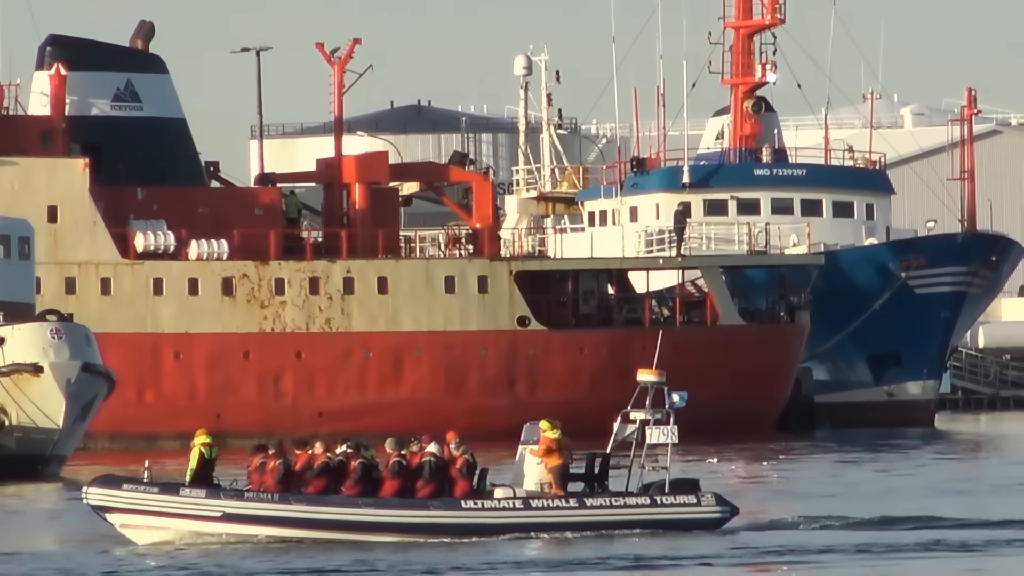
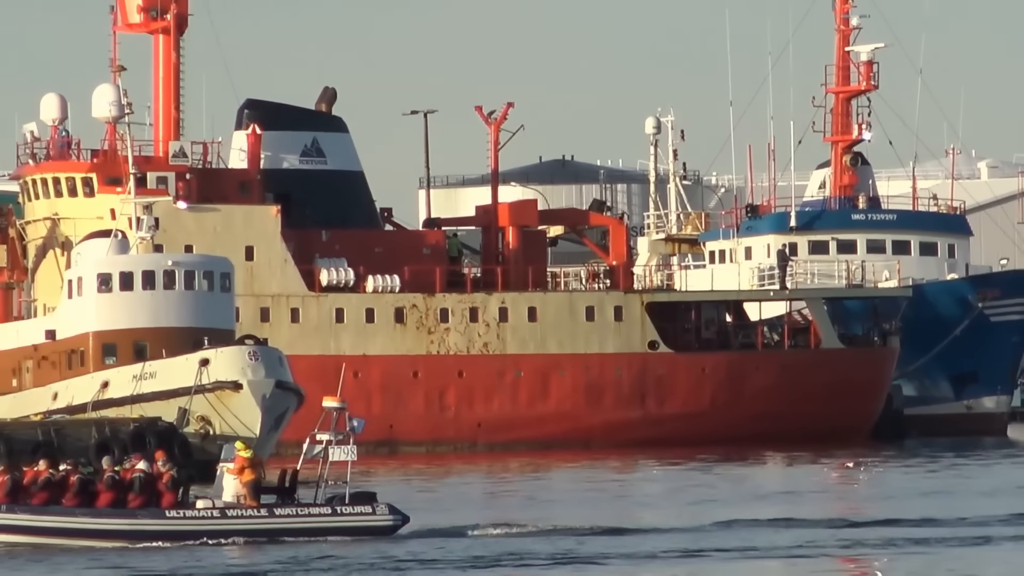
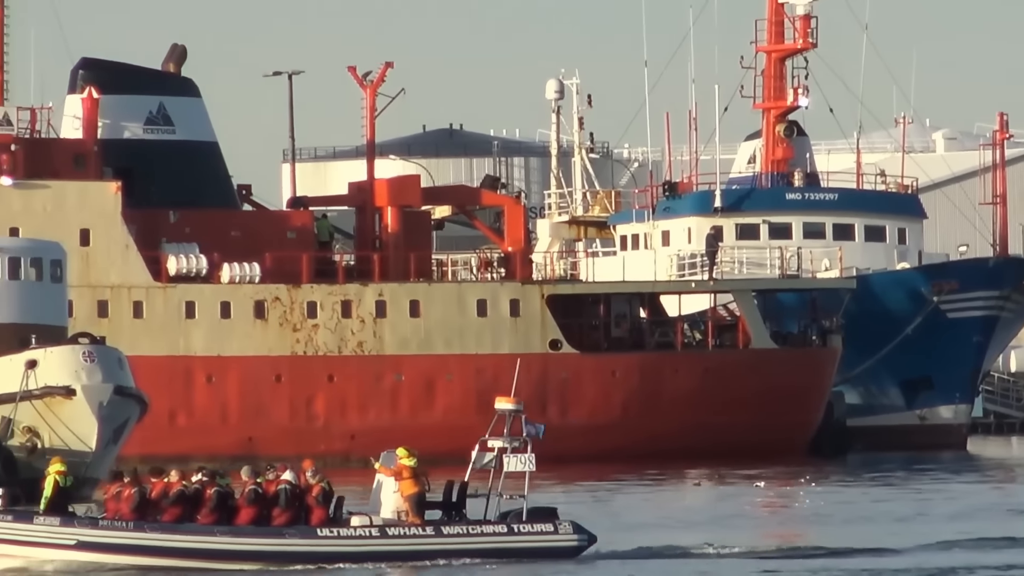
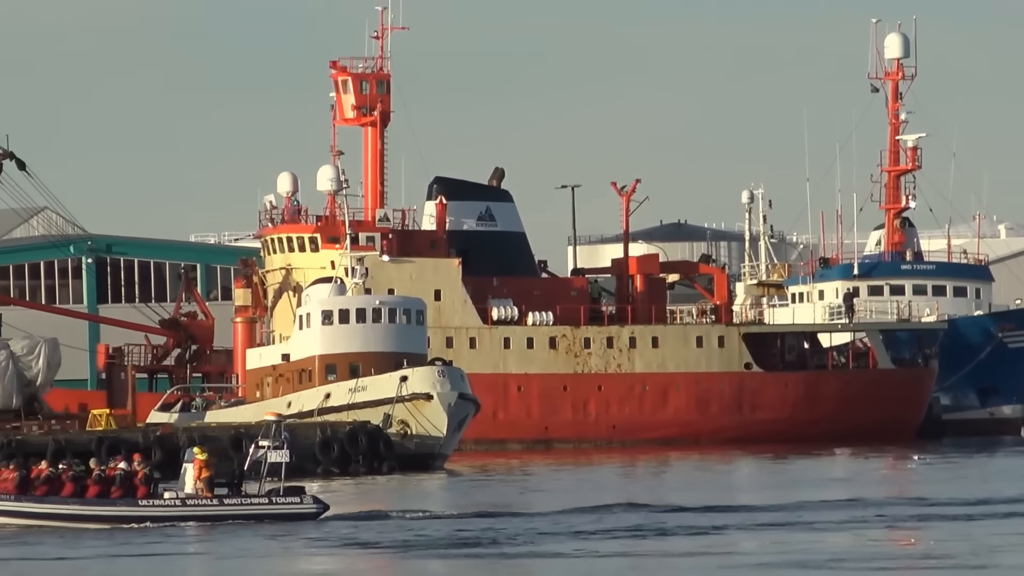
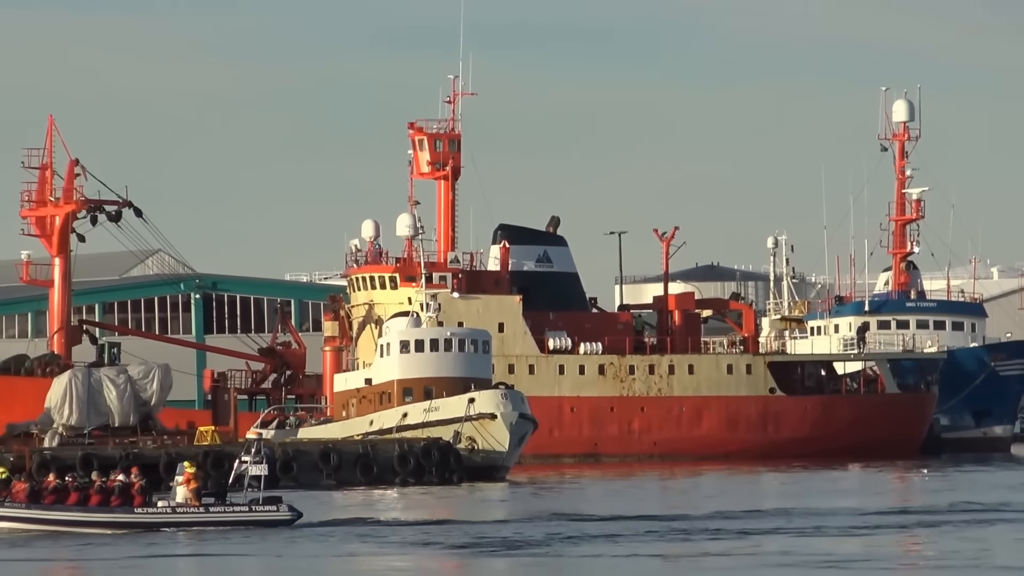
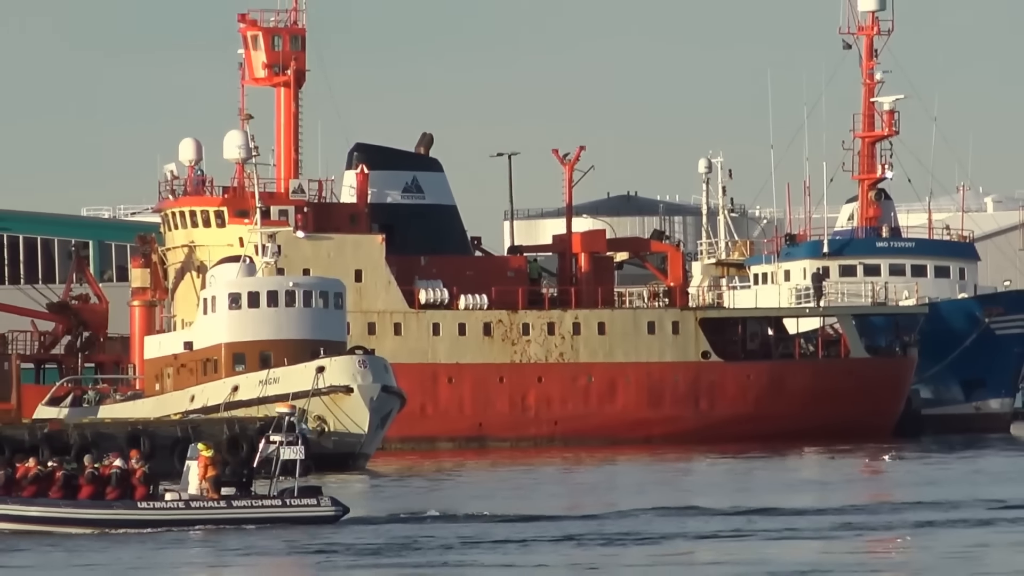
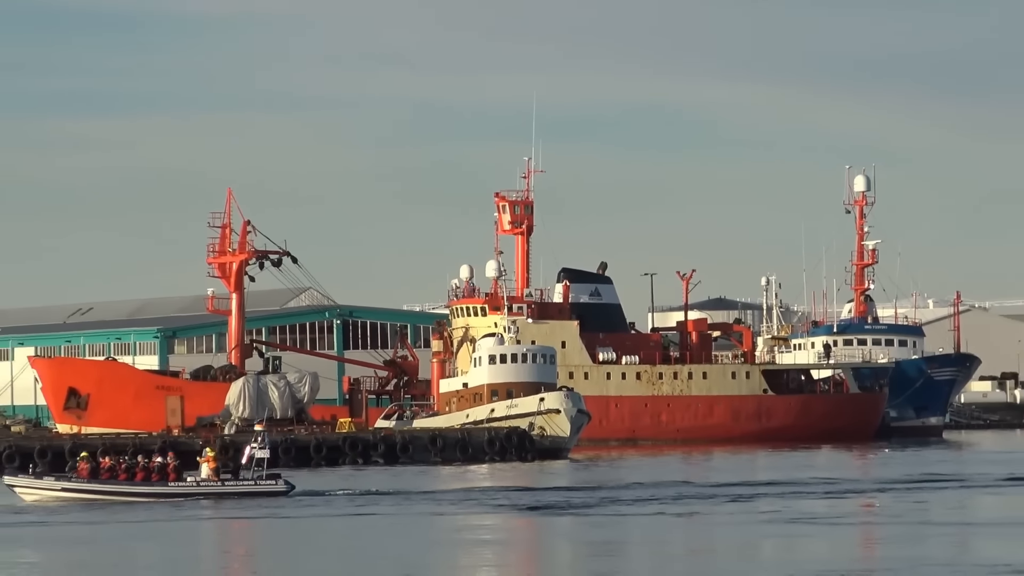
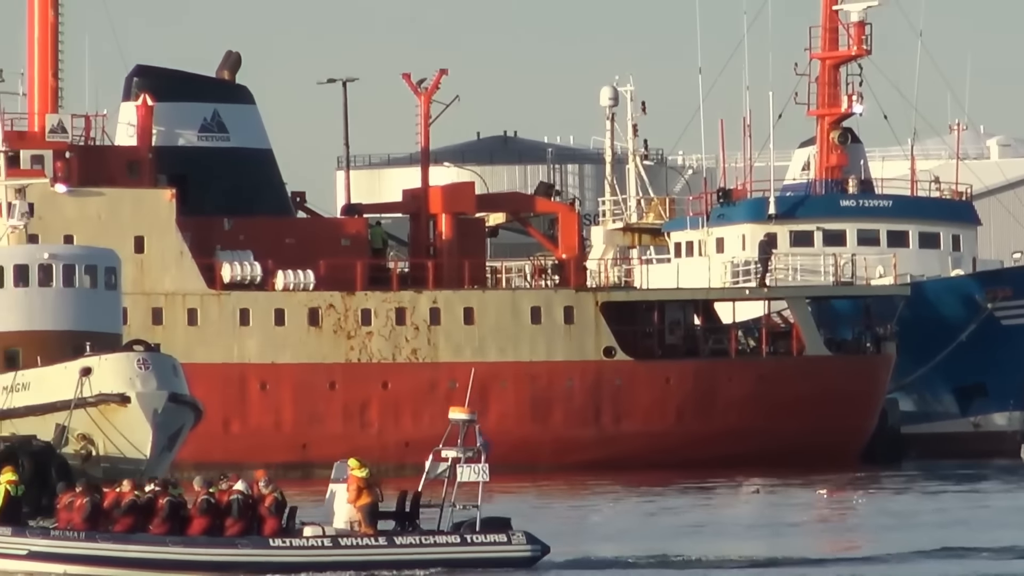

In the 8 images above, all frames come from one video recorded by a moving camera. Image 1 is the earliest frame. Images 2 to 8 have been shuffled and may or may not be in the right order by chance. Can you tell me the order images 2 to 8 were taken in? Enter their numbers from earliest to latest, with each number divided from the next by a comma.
3, 8, 2, 6, 4, 5, 7
